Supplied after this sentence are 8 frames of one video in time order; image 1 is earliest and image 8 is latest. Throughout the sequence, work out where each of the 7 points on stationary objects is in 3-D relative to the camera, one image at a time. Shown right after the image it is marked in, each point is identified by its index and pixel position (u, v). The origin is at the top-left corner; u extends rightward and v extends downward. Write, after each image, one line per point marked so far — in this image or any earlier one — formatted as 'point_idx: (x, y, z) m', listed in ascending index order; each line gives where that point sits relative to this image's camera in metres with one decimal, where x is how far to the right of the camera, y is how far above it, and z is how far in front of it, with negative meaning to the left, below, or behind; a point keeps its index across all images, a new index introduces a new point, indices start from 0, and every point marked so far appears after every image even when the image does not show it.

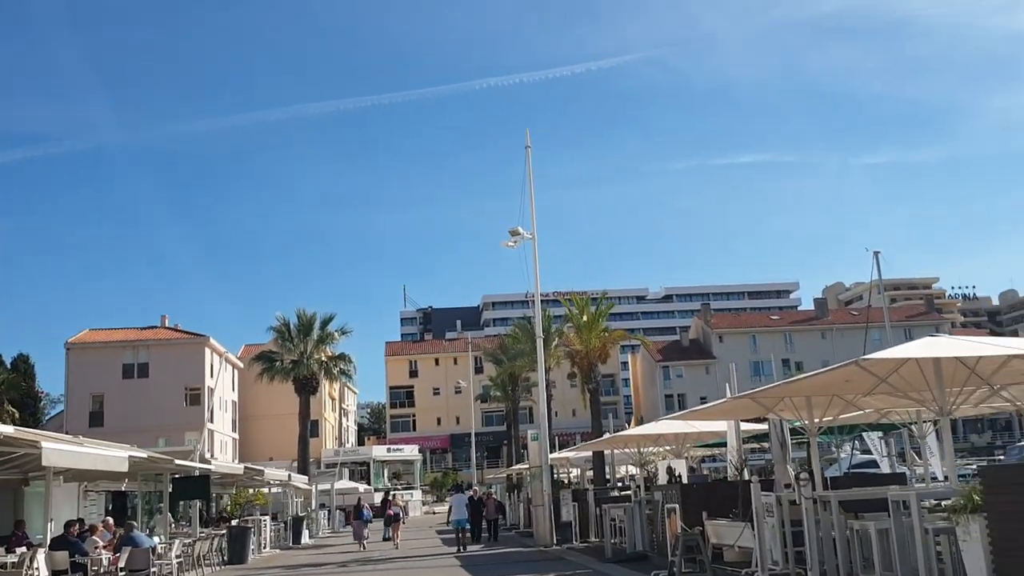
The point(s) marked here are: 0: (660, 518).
0: (+2.9, -4.5, +18.2) m
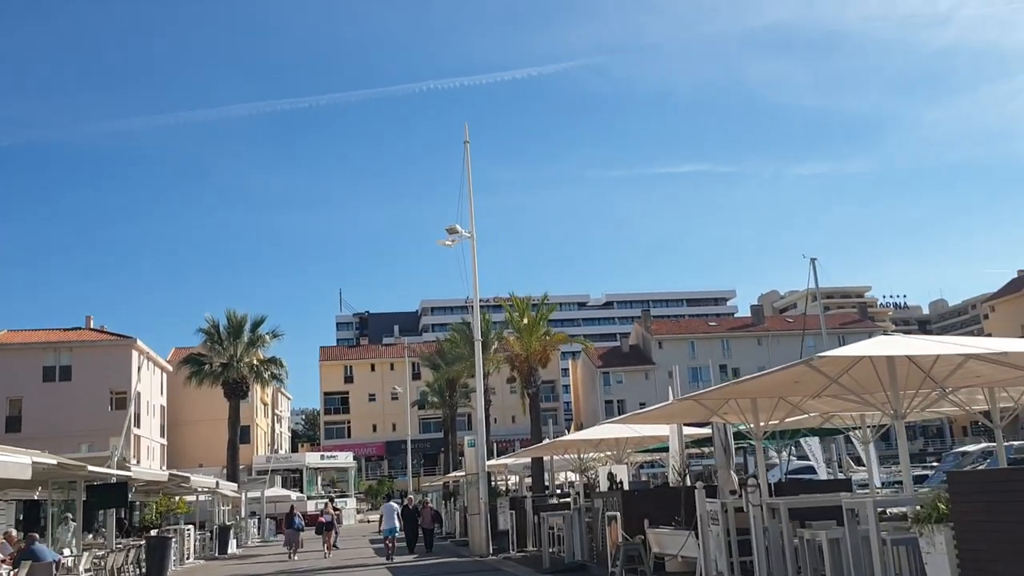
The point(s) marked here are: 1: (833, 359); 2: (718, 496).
0: (+1.7, -4.5, +17.6) m
1: (+3.6, -0.8, +10.5) m
2: (+3.3, -3.4, +15.2) m
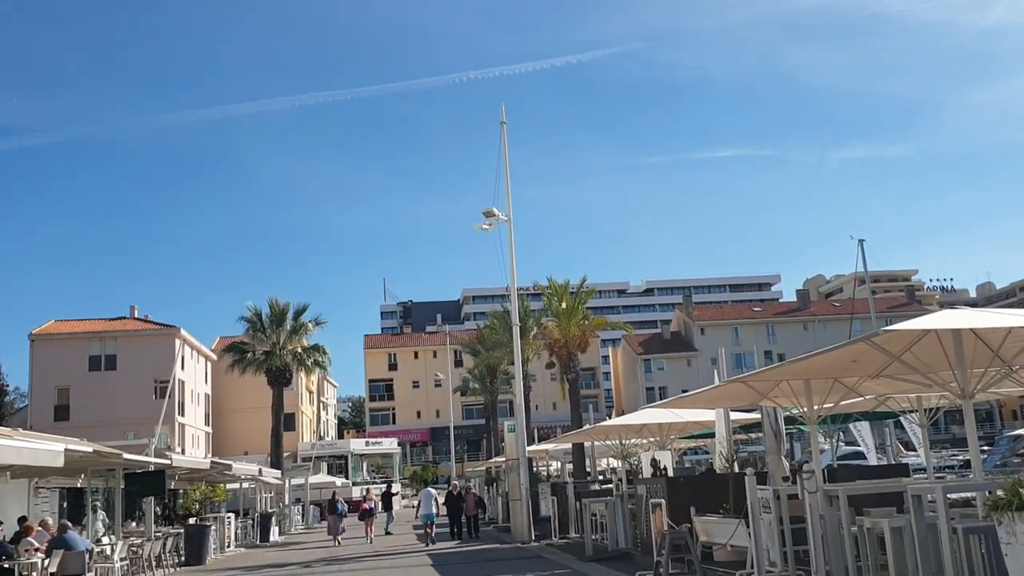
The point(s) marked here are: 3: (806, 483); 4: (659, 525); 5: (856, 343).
0: (+2.4, -4.1, +16.9) m
1: (+4.0, -0.5, +9.7) m
2: (+4.0, -3.0, +14.4) m
3: (+3.4, -2.3, +10.9) m
4: (+2.4, -3.8, +15.0) m
5: (+3.8, -0.6, +10.4) m
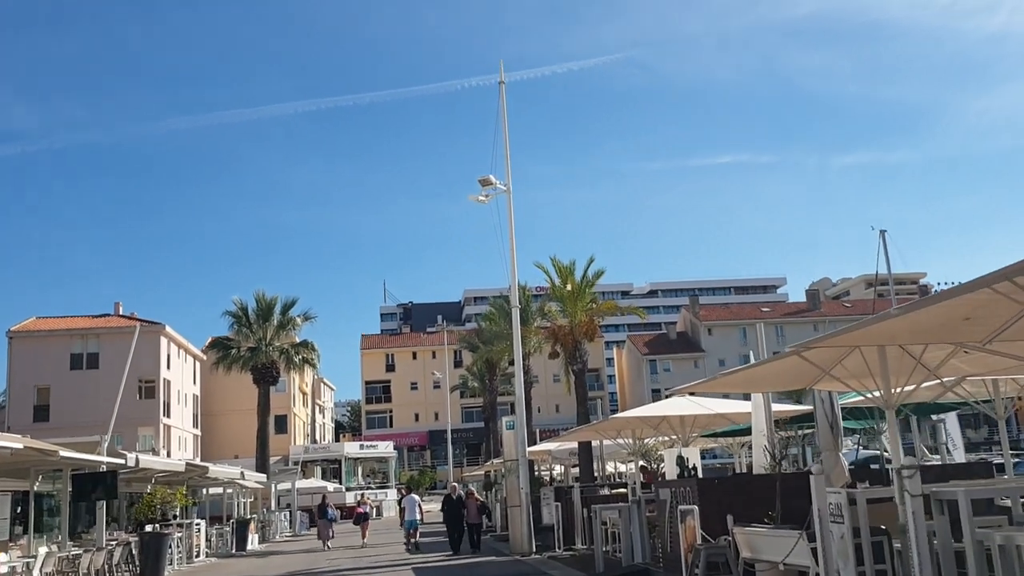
0: (+2.3, -3.5, +14.0) m
1: (+3.9, +0.1, +6.9) m
2: (+3.9, -2.4, +11.6) m
3: (+3.4, -1.7, +8.0) m
4: (+2.3, -3.2, +12.1) m
5: (+3.8, 0.0, +7.6) m
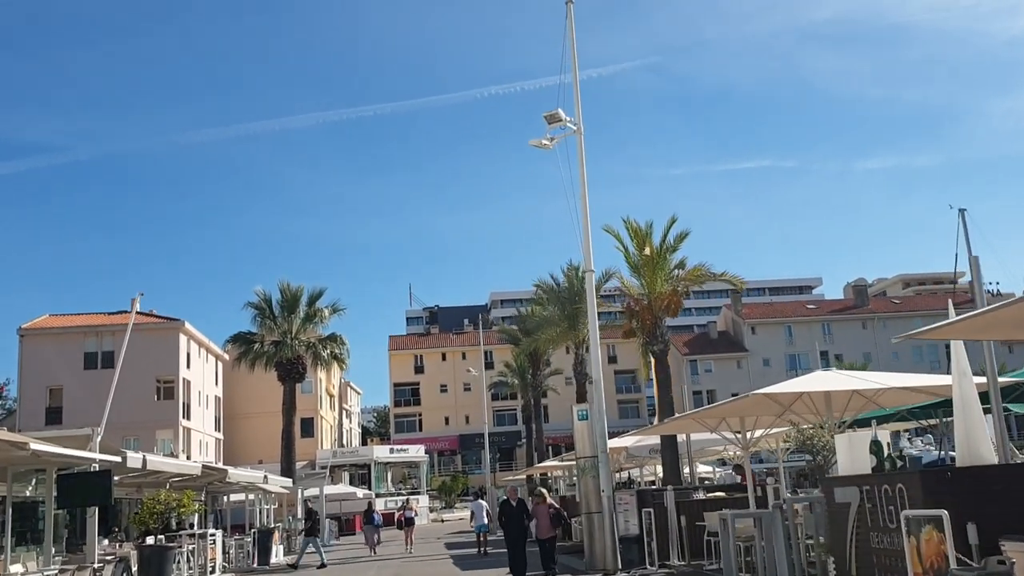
0: (+3.7, -2.6, +9.9) m
1: (+5.0, +1.1, +2.7) m
2: (+5.2, -1.5, +7.4) m
3: (+4.5, -0.7, +3.9) m
4: (+3.6, -2.3, +8.0) m
5: (+4.9, +0.9, +3.5) m
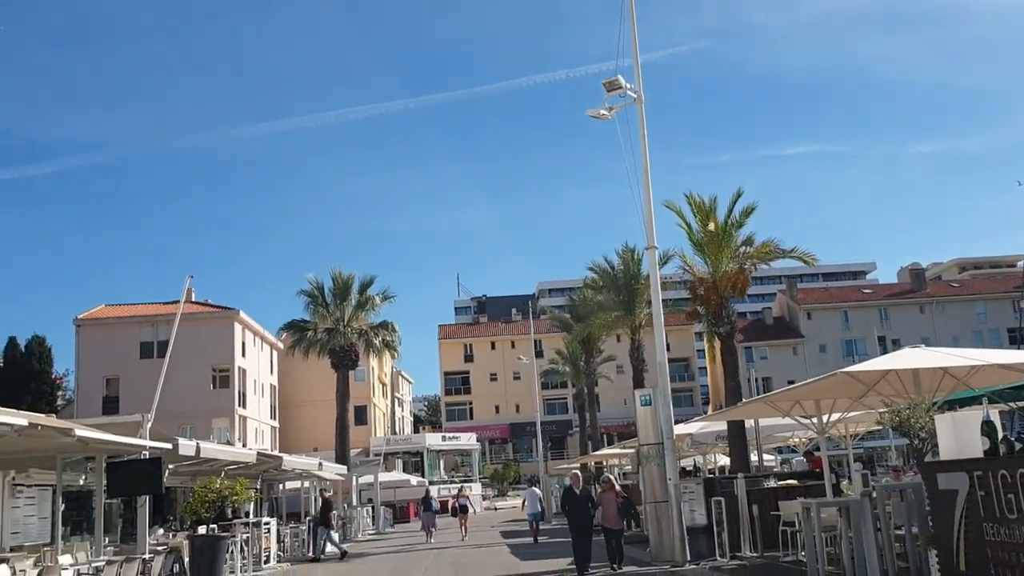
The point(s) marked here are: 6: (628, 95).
0: (+4.4, -2.3, +8.9) m
1: (+5.3, +1.4, +1.6) m
2: (+5.7, -1.2, +6.4) m
3: (+4.9, -0.4, +2.9) m
4: (+4.2, -2.0, +7.0) m
5: (+5.3, +1.2, +2.4) m
6: (+2.2, +3.6, +17.8) m
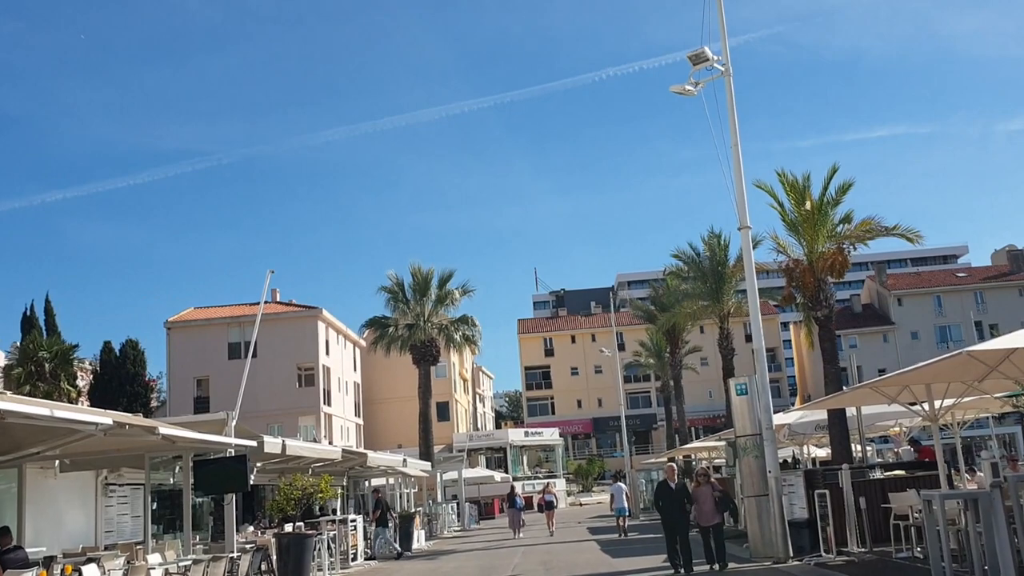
0: (+5.2, -2.0, +7.9) m
1: (+5.5, +1.7, +0.6) m
2: (+6.3, -0.8, +5.3) m
3: (+5.2, -0.1, +1.8) m
4: (+4.9, -1.7, +6.0) m
5: (+5.5, +1.5, +1.3) m
6: (+3.7, +3.9, +16.9) m
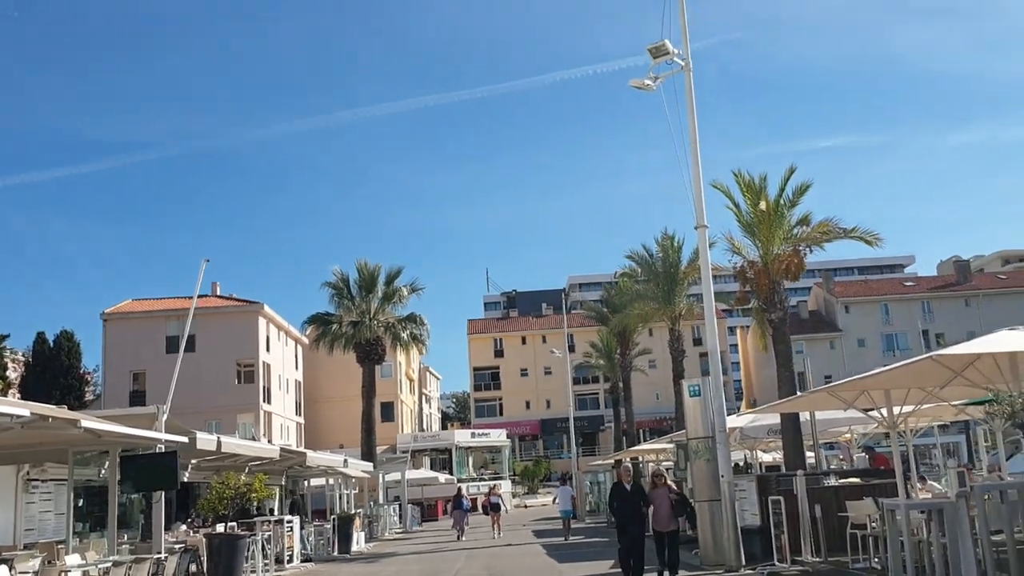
0: (+4.8, -2.0, +7.5) m
1: (+5.5, +1.6, +0.2) m
2: (+6.1, -0.9, +4.9) m
3: (+5.1, -0.2, +1.4) m
4: (+4.5, -1.7, +5.6) m
5: (+5.5, +1.5, +0.9) m
6: (+2.9, +4.0, +16.4) m
